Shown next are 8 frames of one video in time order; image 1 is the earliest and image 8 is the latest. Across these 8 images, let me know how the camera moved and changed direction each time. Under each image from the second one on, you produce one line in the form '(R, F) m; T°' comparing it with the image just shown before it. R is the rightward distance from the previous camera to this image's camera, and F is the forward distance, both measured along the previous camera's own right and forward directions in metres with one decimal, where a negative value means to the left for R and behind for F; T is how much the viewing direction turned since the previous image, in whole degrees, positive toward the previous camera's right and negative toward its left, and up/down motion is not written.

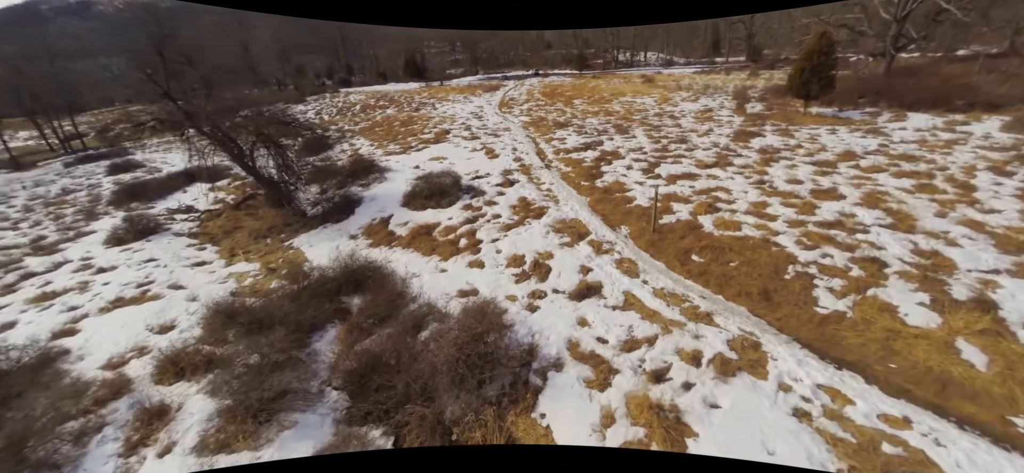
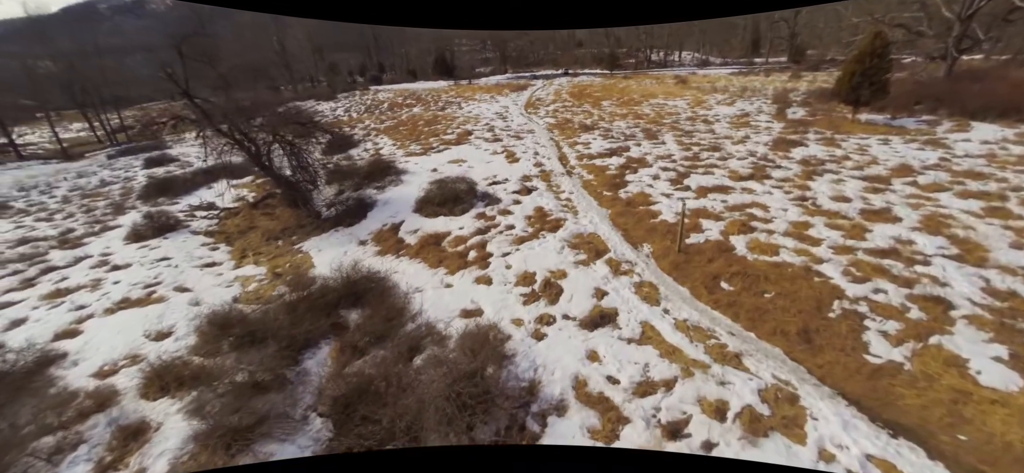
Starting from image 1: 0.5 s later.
(+0.2, +0.4) m; -4°
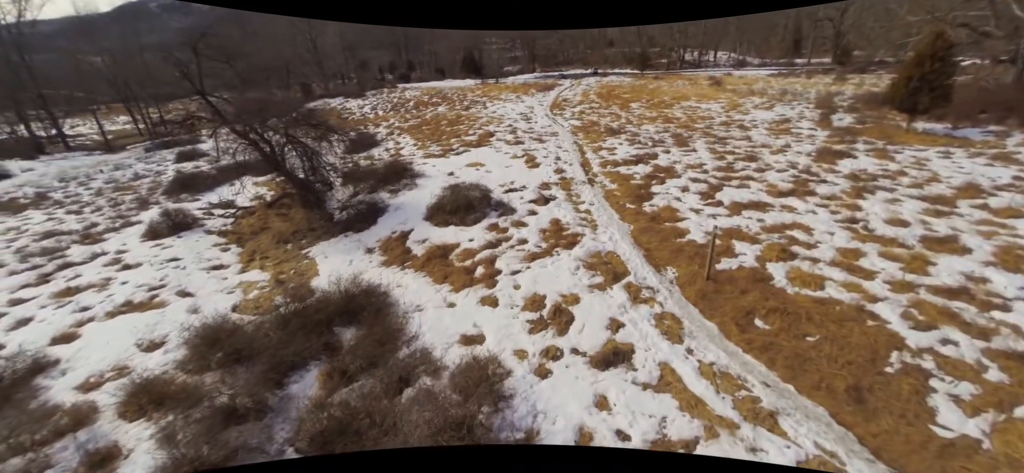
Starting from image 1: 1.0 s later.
(+0.2, +0.4) m; -3°
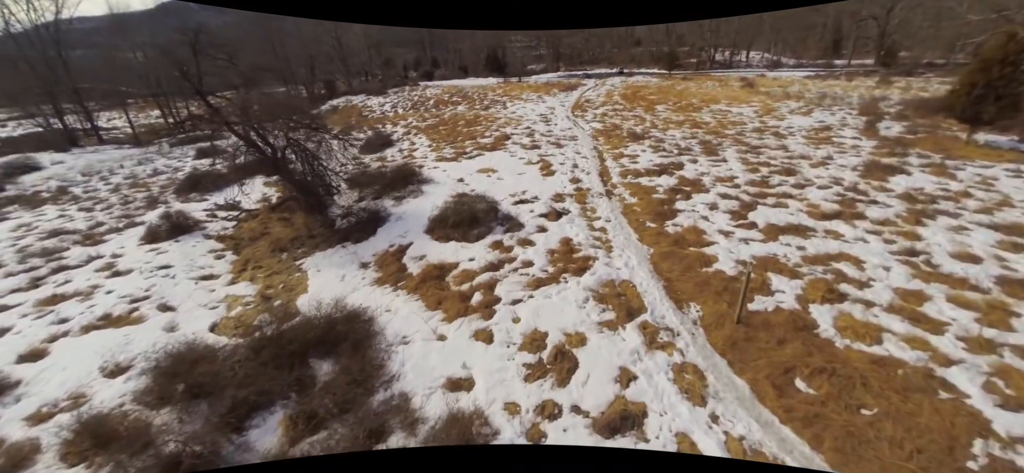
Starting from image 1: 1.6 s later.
(+0.2, +0.6) m; -3°
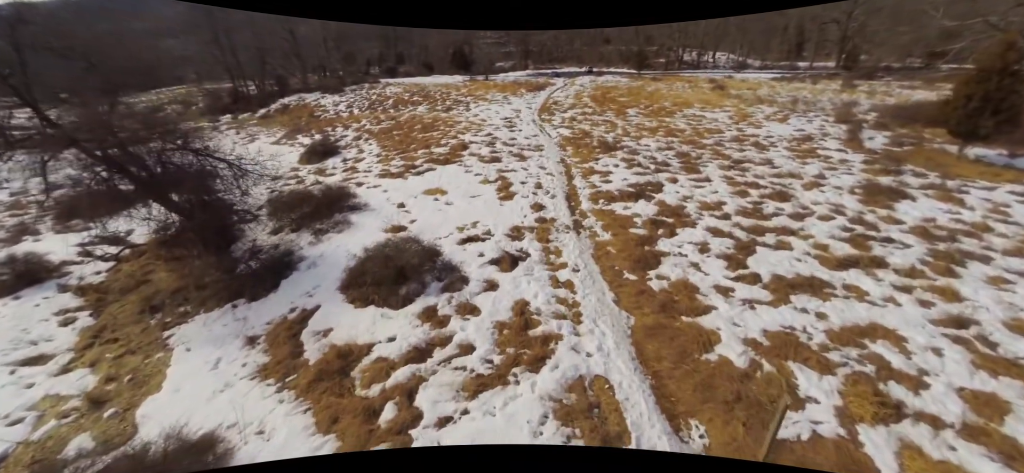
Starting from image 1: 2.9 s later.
(+0.4, +1.4) m; +4°
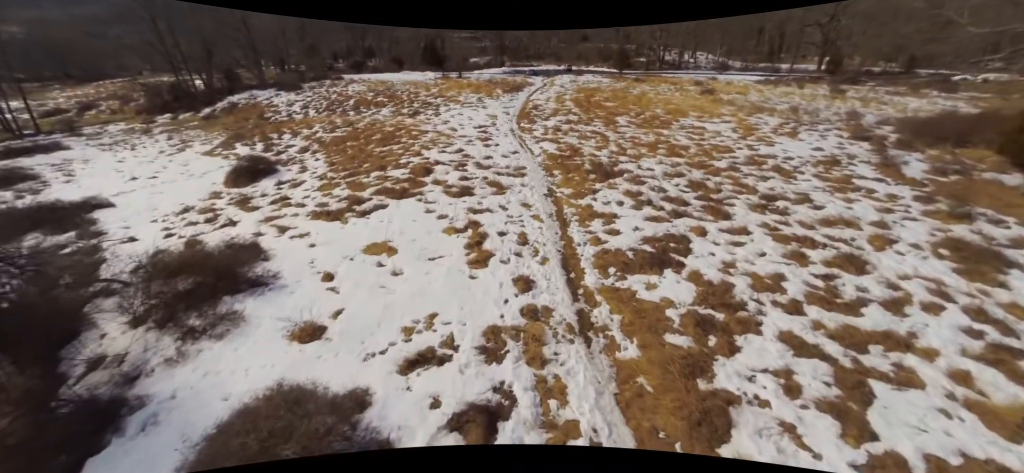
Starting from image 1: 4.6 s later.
(0.0, +2.2) m; +3°
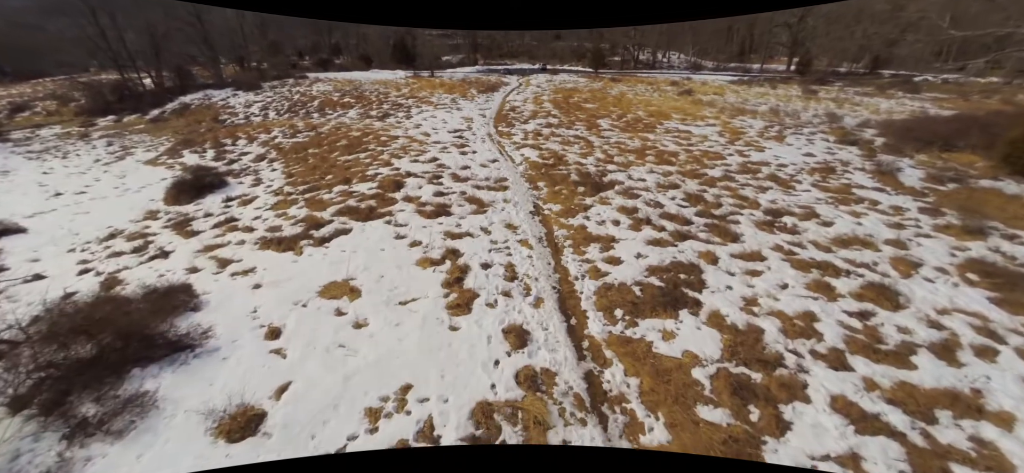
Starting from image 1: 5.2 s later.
(-0.1, +0.9) m; +3°
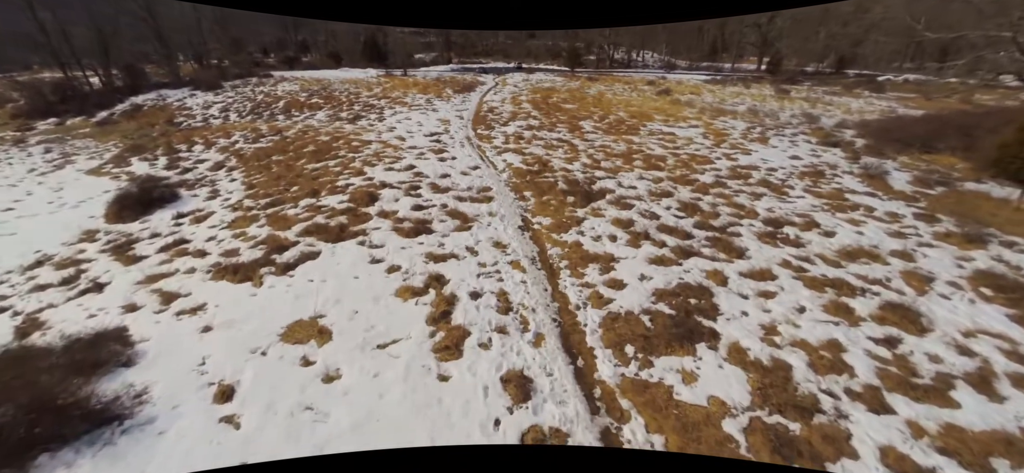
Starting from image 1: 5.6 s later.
(-0.2, +0.6) m; +3°
